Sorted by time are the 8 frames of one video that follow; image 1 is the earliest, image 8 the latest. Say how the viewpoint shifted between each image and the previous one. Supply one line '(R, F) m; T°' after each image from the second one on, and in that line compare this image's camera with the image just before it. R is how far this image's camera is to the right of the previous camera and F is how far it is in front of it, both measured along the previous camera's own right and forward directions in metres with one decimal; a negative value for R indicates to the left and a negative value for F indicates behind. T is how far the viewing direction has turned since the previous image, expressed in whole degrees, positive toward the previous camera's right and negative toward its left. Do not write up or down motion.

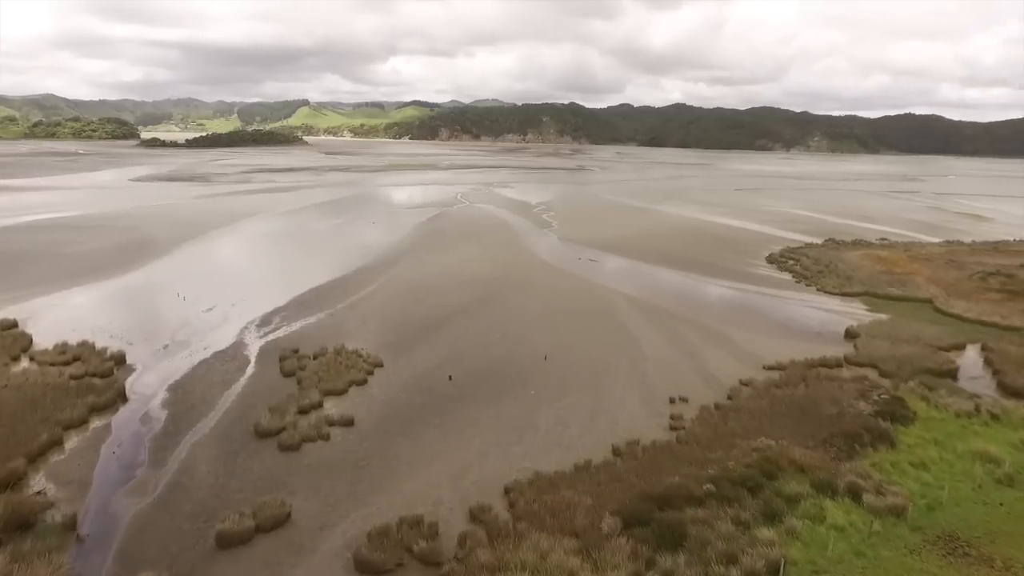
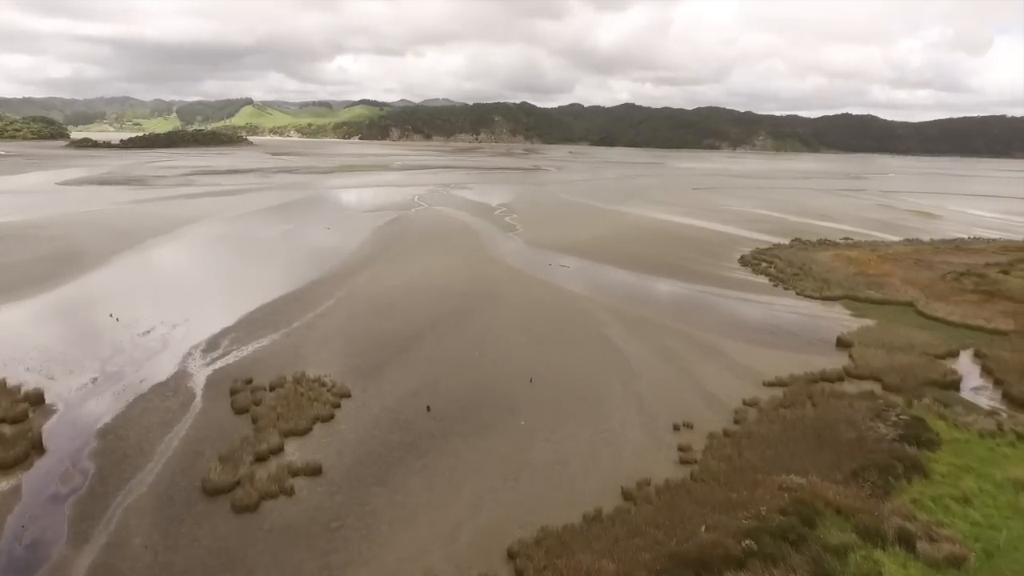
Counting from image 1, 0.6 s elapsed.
(-0.5, +1.1) m; +4°
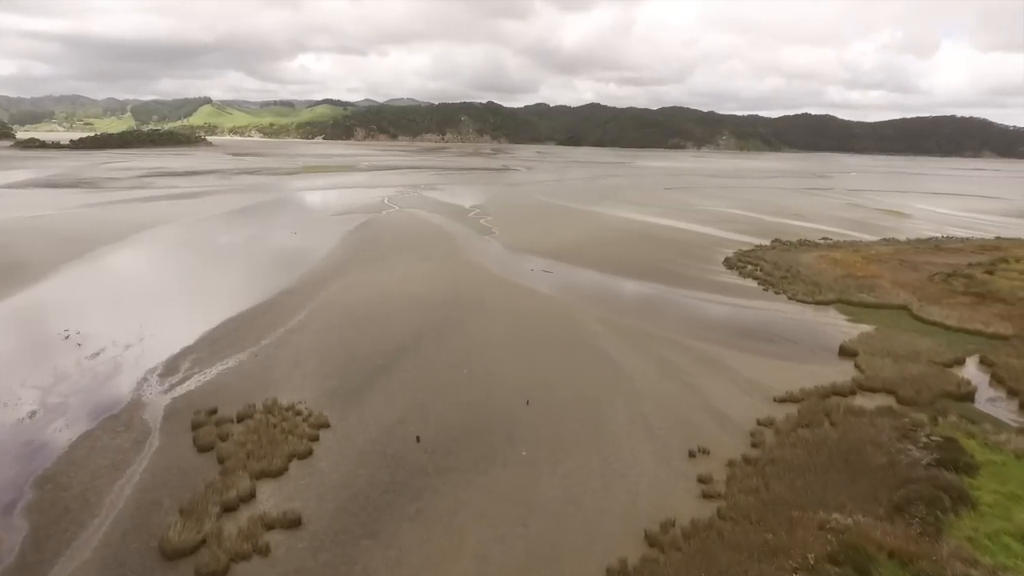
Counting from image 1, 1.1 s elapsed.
(-0.4, +0.9) m; +3°
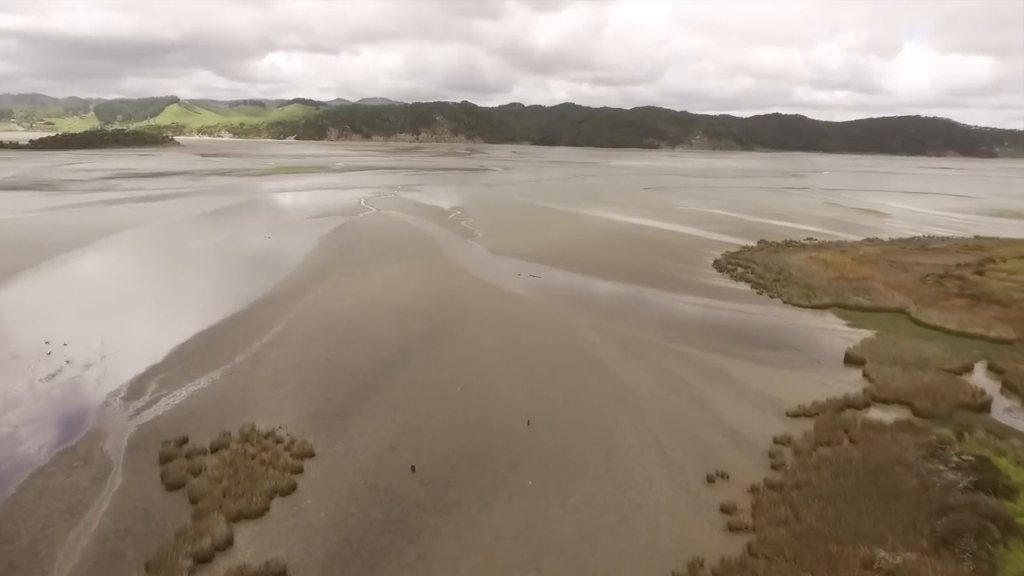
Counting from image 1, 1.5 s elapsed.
(-0.3, +0.7) m; +2°
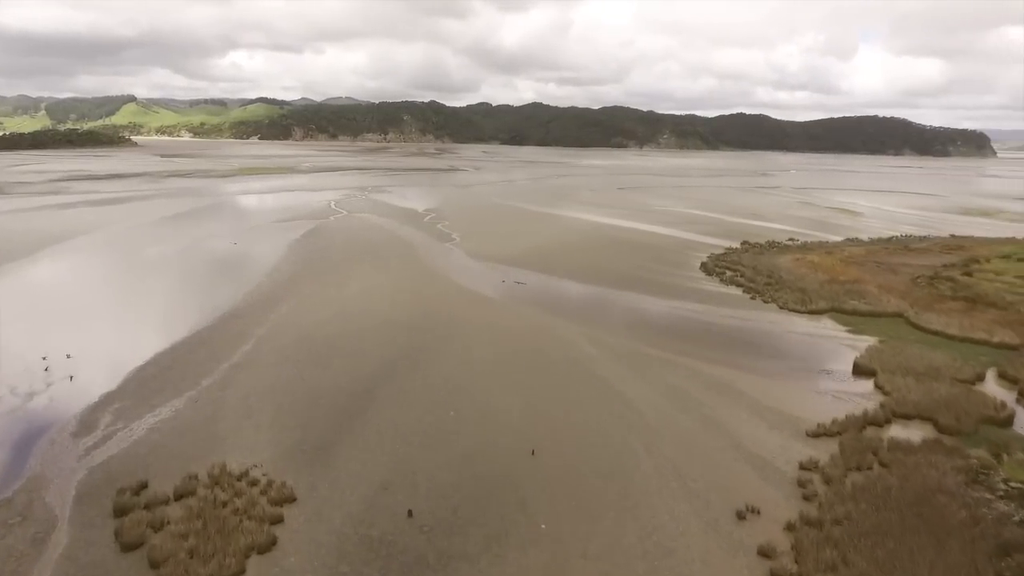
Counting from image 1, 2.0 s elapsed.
(-0.4, +0.9) m; +3°
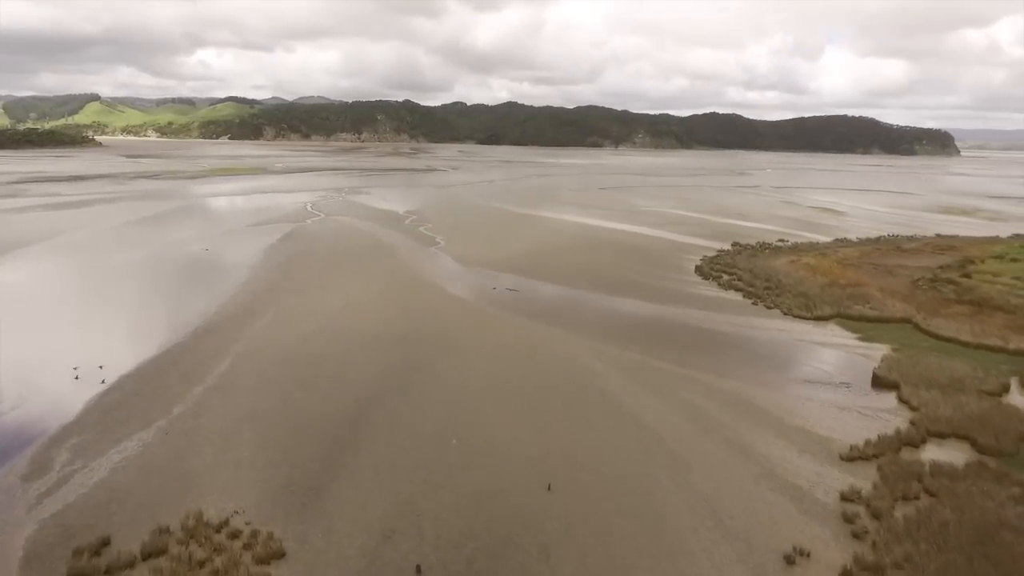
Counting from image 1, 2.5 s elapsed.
(-0.4, +0.9) m; +2°
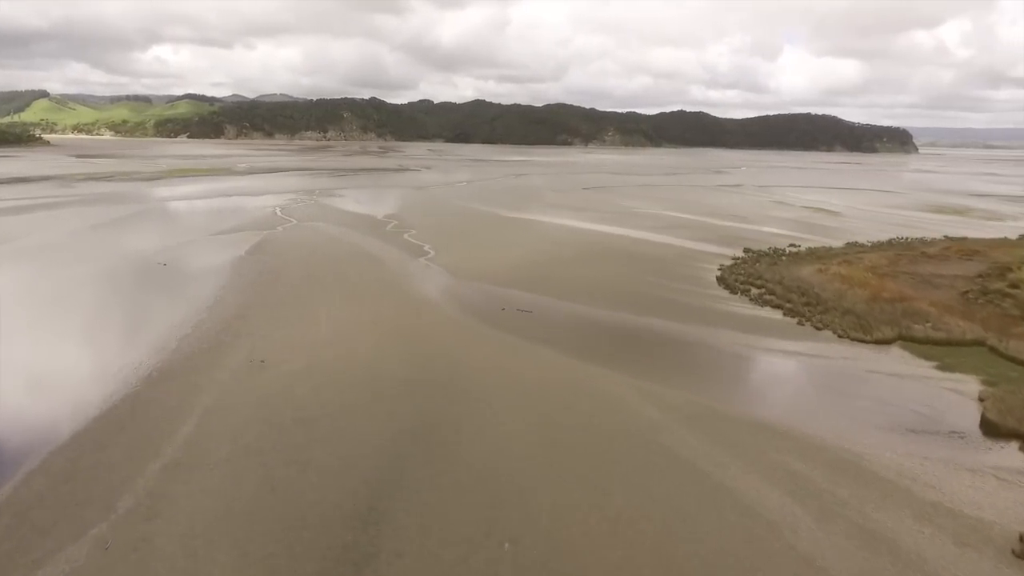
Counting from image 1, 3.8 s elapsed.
(-1.0, +2.2) m; +3°
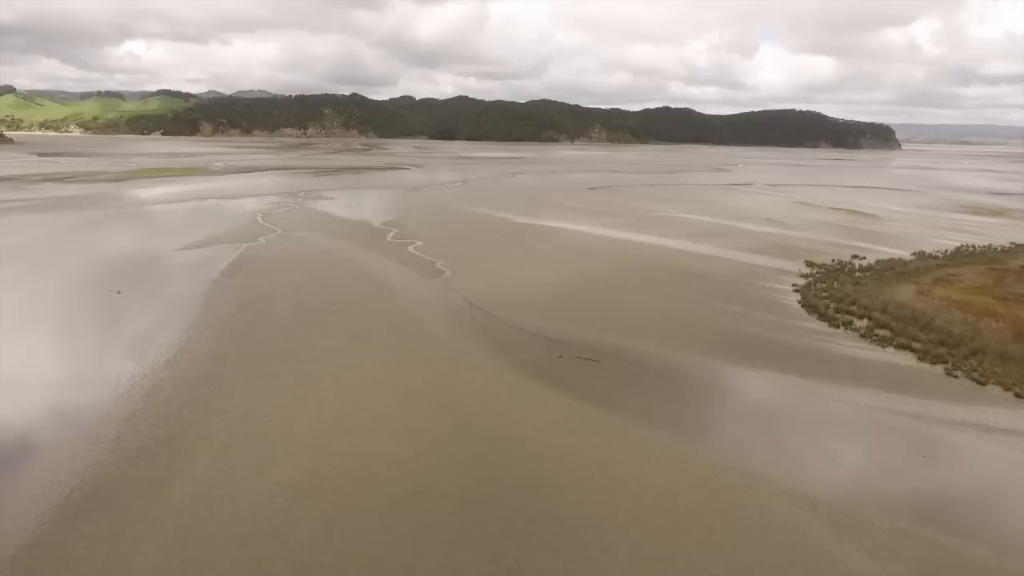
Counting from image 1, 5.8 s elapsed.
(-1.5, +3.6) m; +2°
